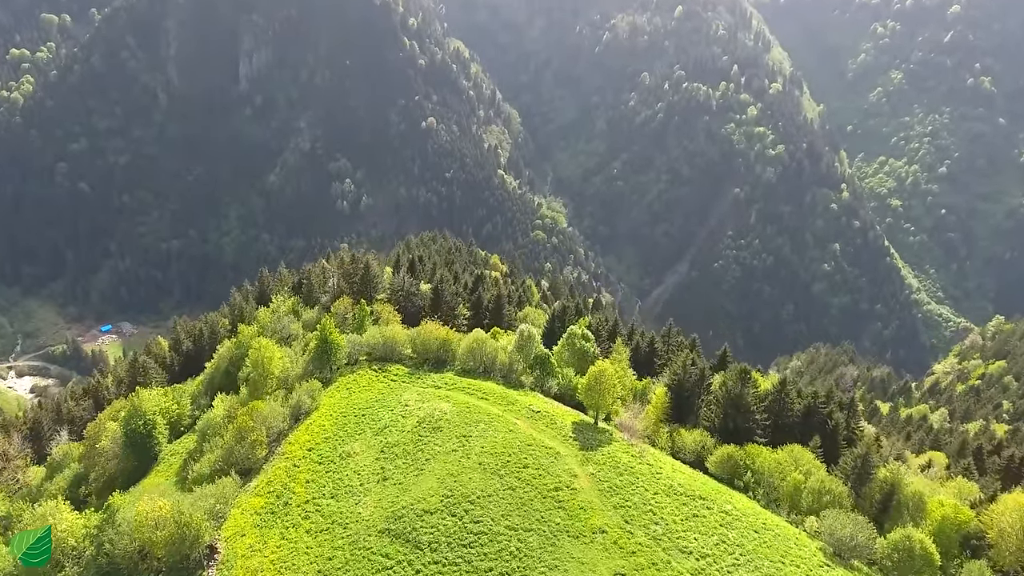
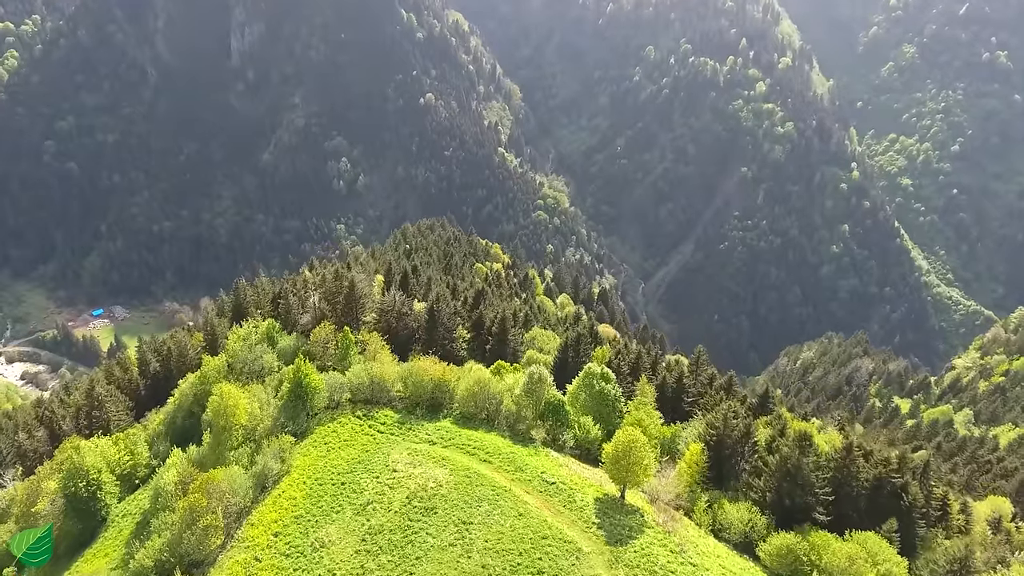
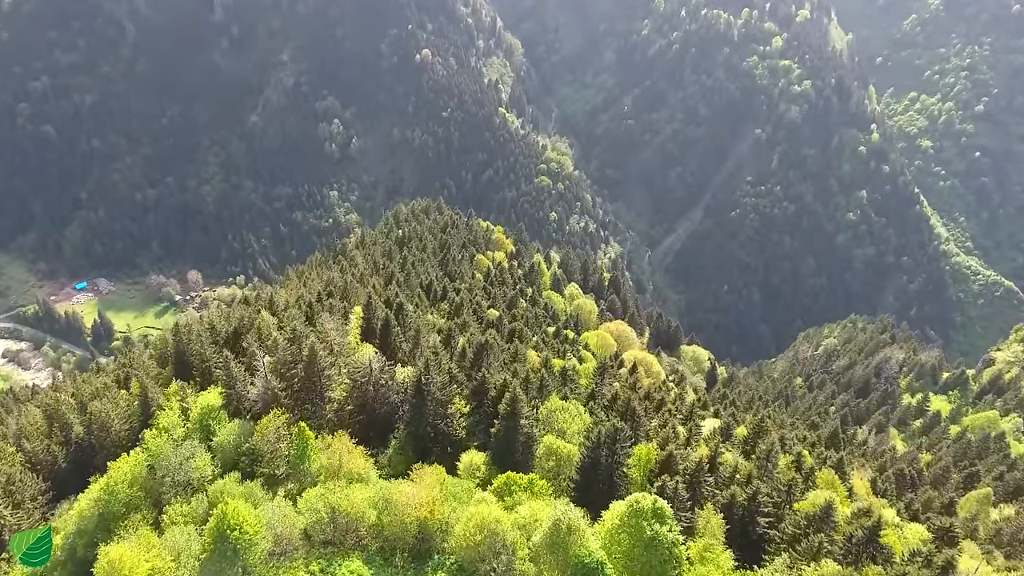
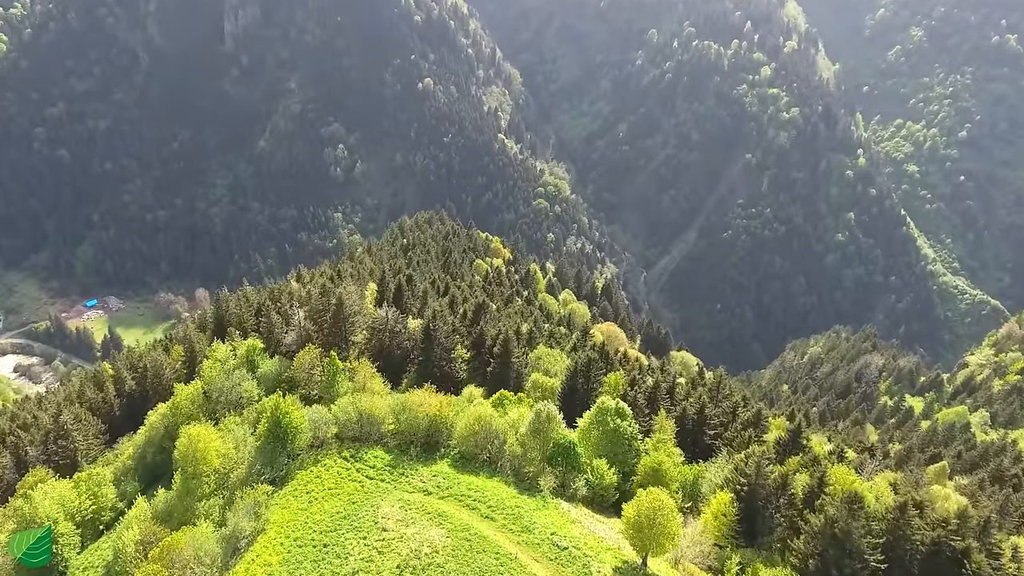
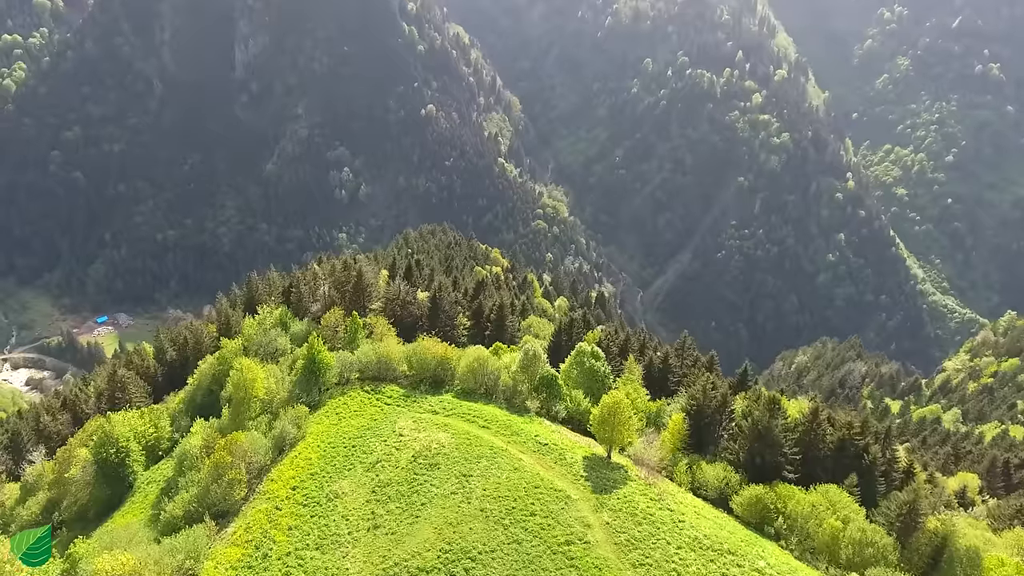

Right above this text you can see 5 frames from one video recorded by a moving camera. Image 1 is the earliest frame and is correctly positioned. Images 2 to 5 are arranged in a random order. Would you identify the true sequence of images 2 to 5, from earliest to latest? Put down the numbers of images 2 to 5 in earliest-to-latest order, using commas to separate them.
5, 2, 4, 3
